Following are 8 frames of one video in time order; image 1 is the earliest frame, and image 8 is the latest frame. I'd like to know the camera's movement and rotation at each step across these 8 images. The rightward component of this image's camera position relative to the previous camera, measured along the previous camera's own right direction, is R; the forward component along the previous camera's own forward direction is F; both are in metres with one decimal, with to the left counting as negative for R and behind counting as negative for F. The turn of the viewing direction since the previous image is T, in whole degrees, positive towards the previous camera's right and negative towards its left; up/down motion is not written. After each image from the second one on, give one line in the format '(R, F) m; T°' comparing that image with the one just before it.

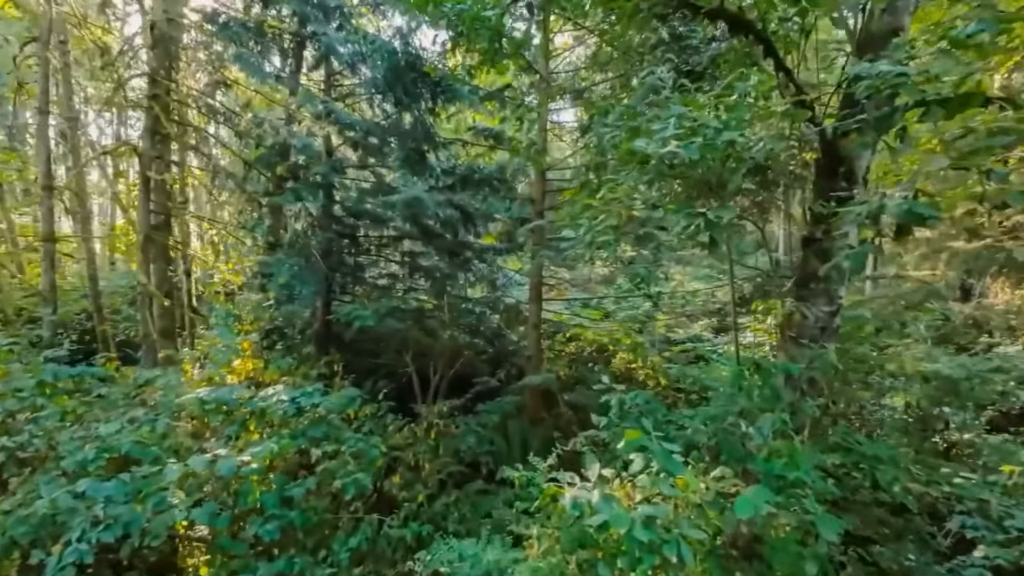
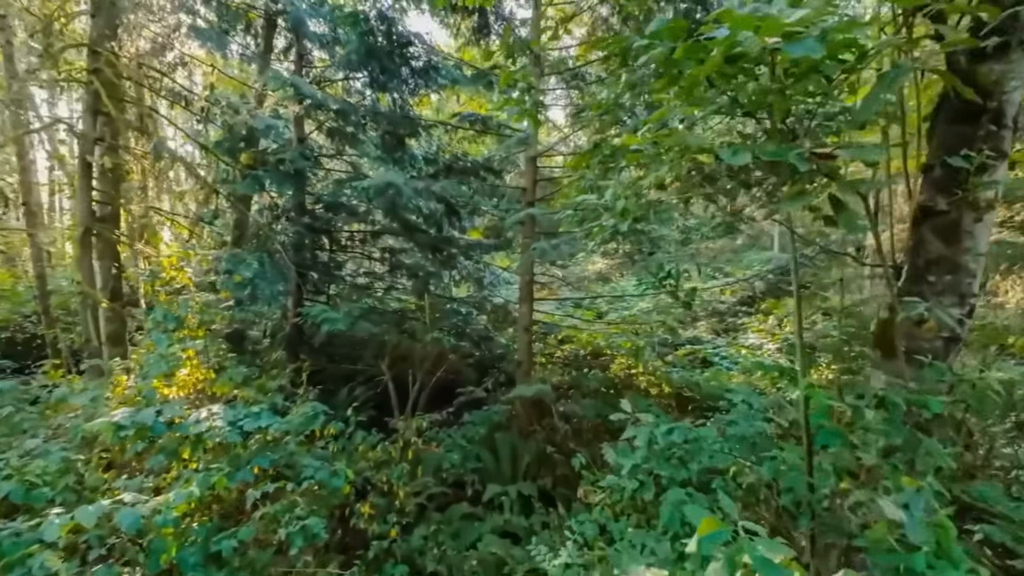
(0.0, +0.5) m; +1°
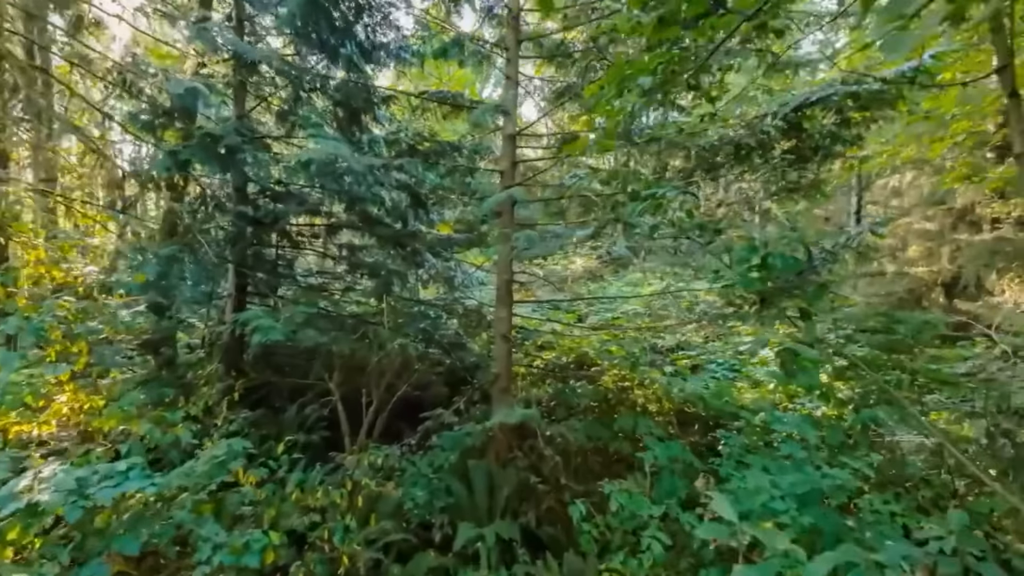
(0.0, +0.7) m; +3°
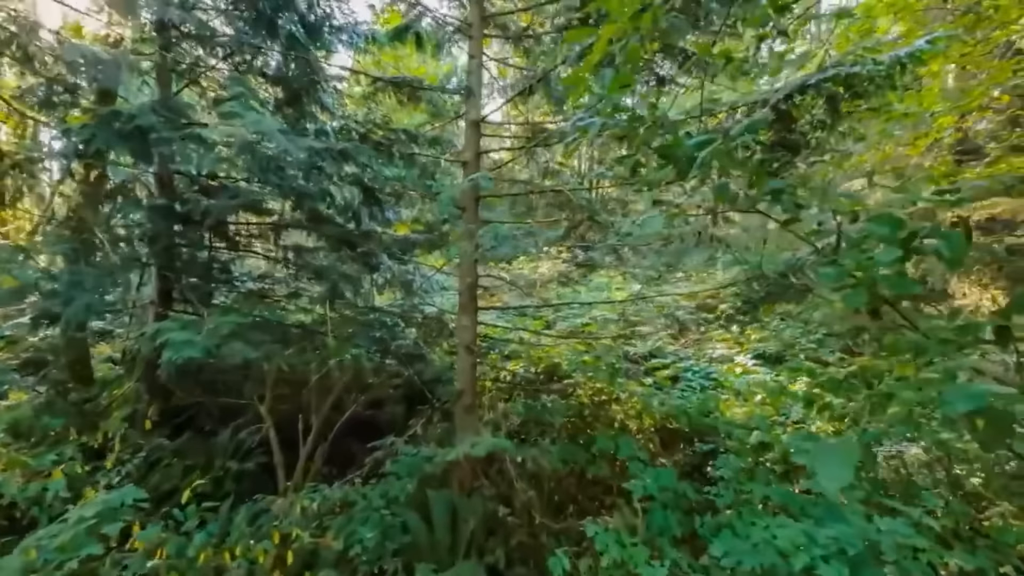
(0.0, +0.5) m; +4°
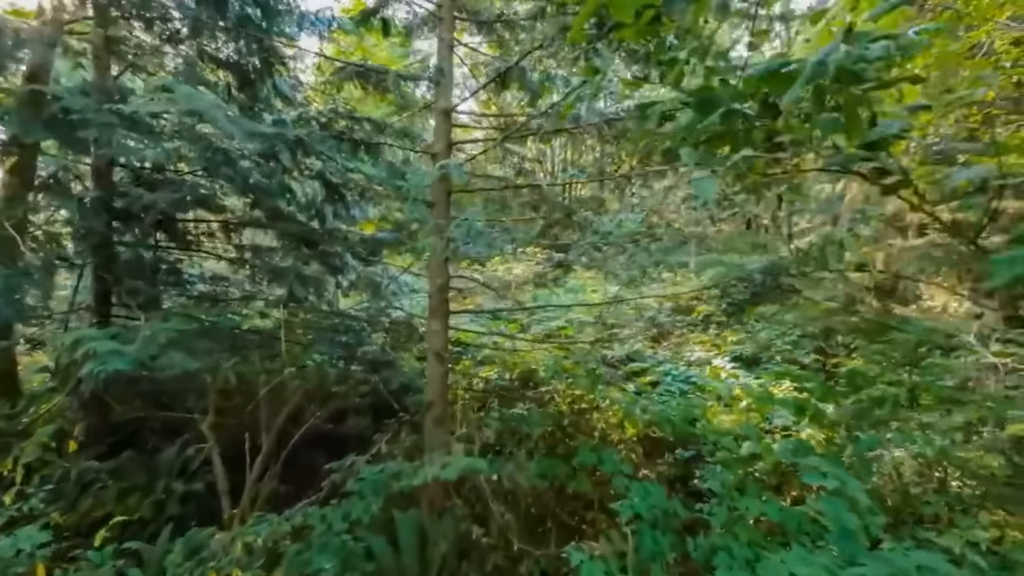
(0.0, +0.3) m; +3°
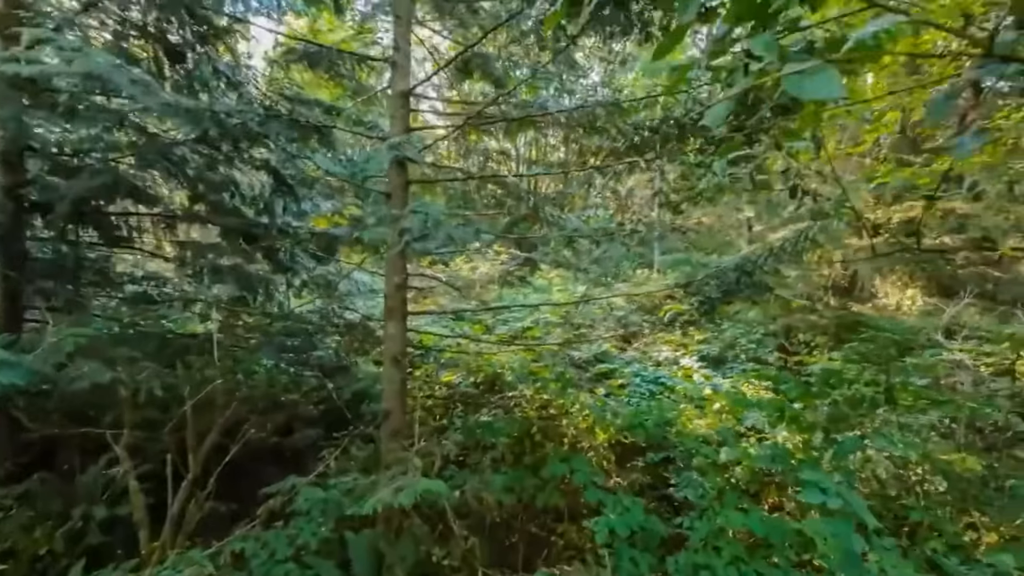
(0.0, +0.2) m; +4°
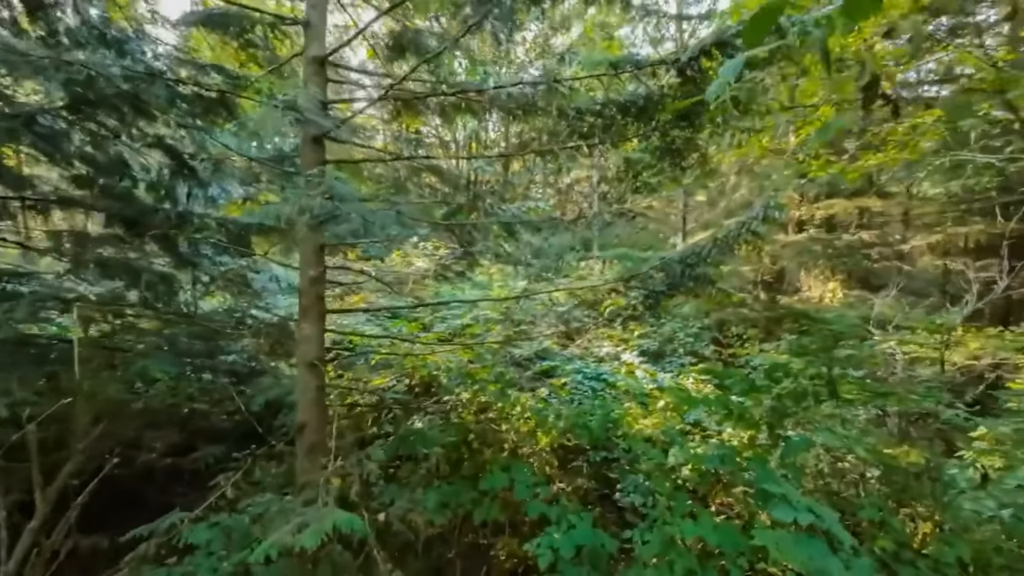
(0.0, +0.3) m; +7°
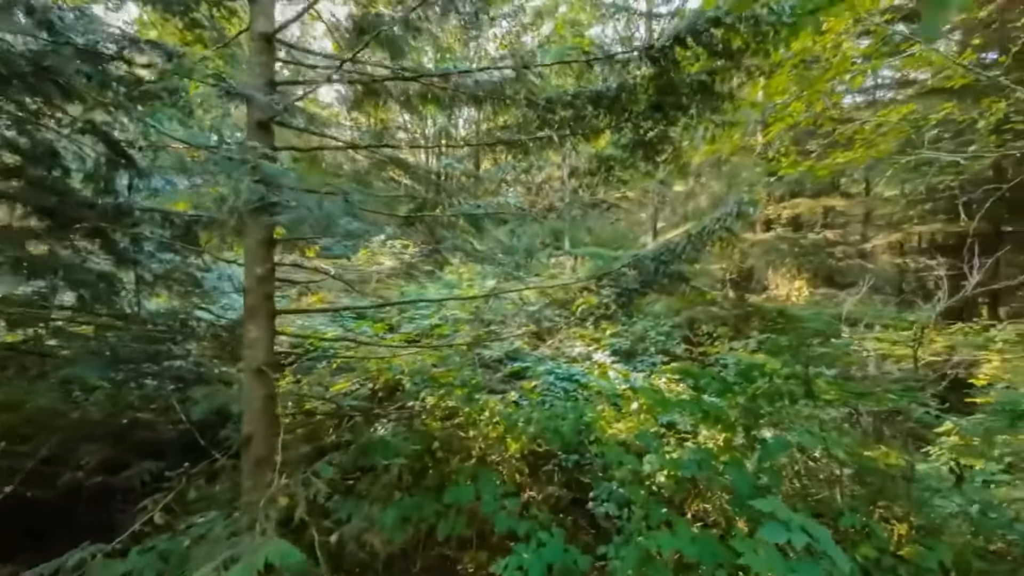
(0.0, +0.2) m; +3°
